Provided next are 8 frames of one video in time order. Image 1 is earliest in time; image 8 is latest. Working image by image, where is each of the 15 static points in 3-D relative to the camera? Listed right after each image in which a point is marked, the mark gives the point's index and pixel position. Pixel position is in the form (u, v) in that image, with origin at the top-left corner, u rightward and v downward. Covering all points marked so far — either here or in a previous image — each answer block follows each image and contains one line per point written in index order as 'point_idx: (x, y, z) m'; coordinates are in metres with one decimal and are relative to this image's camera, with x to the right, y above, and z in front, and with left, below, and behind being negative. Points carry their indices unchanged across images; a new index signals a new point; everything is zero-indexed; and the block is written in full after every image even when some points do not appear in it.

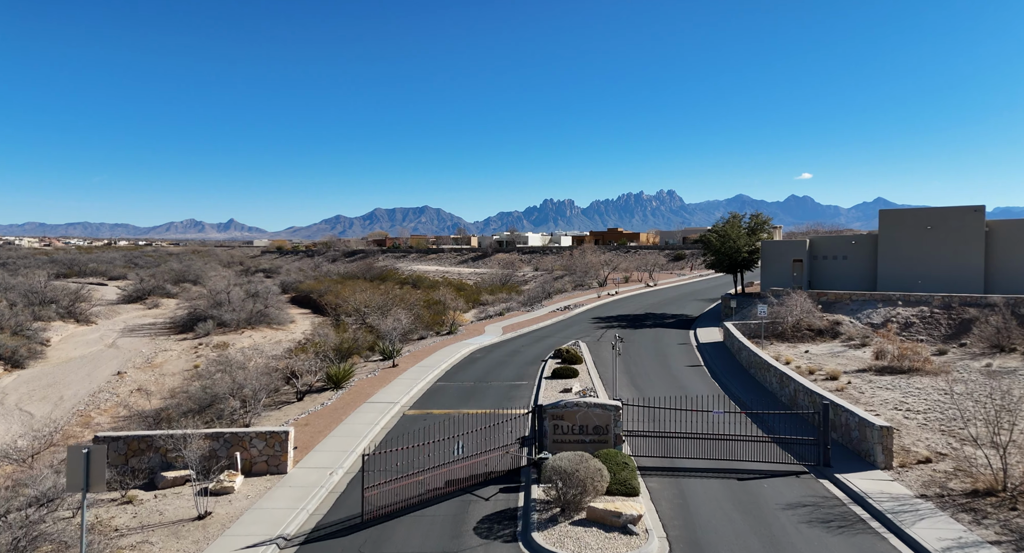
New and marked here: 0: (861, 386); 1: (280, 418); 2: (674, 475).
0: (+10.3, -3.2, +17.9) m
1: (-6.1, -3.7, +15.9) m
2: (+3.1, -3.8, +11.5) m
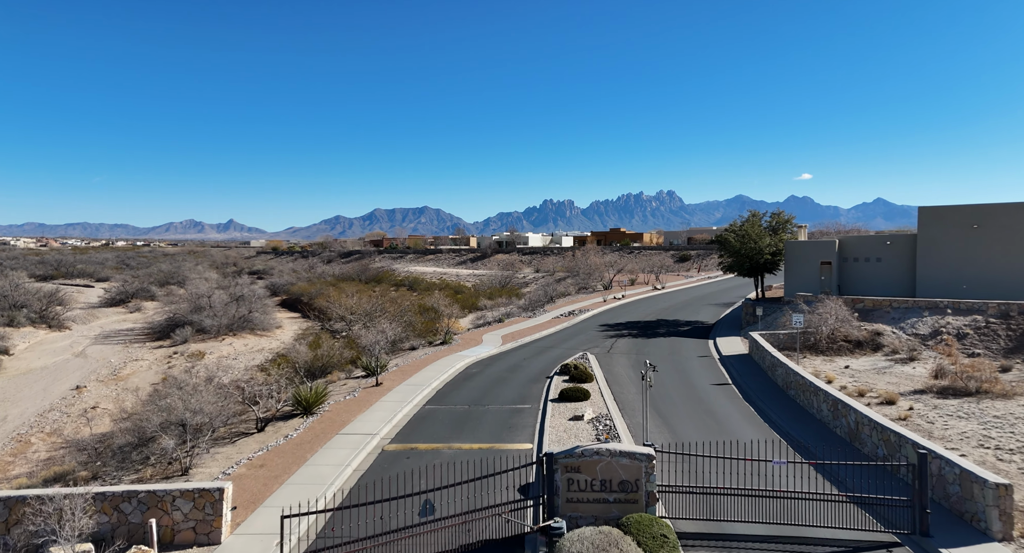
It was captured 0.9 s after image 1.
0: (+10.3, -3.4, +15.1) m
1: (-6.0, -3.8, +13.1) m
2: (+3.1, -3.9, +8.8) m
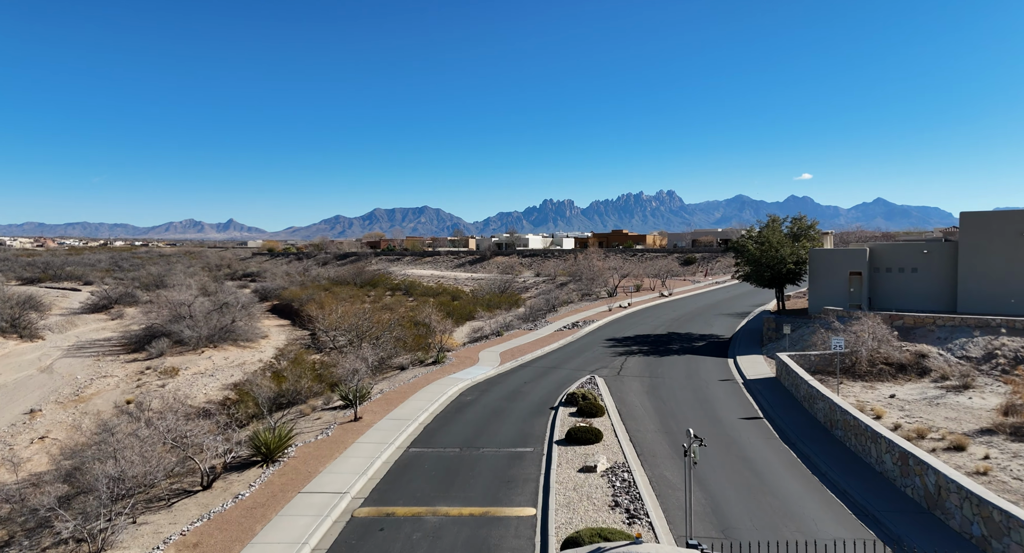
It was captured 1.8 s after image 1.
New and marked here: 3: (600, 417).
0: (+10.2, -3.9, +12.7) m
1: (-6.1, -4.3, +10.6) m
2: (+3.1, -4.4, +6.3) m
3: (+2.4, -3.7, +16.3) m
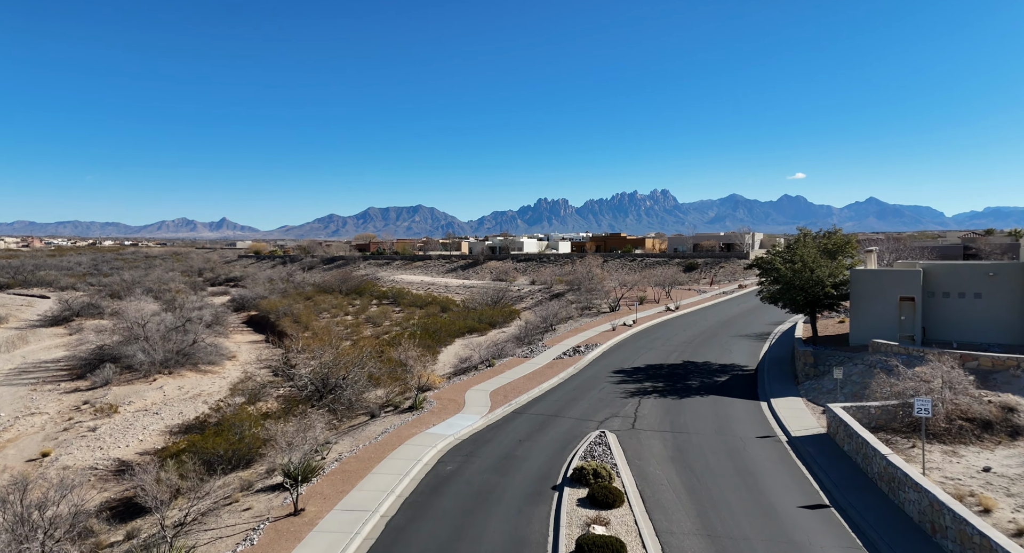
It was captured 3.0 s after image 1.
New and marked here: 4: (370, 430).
0: (+10.1, -4.8, +8.8) m
1: (-6.2, -5.3, +6.6) m
2: (+3.0, -5.4, +2.4) m
3: (+2.2, -4.7, +12.4) m
4: (-4.3, -4.6, +18.5) m
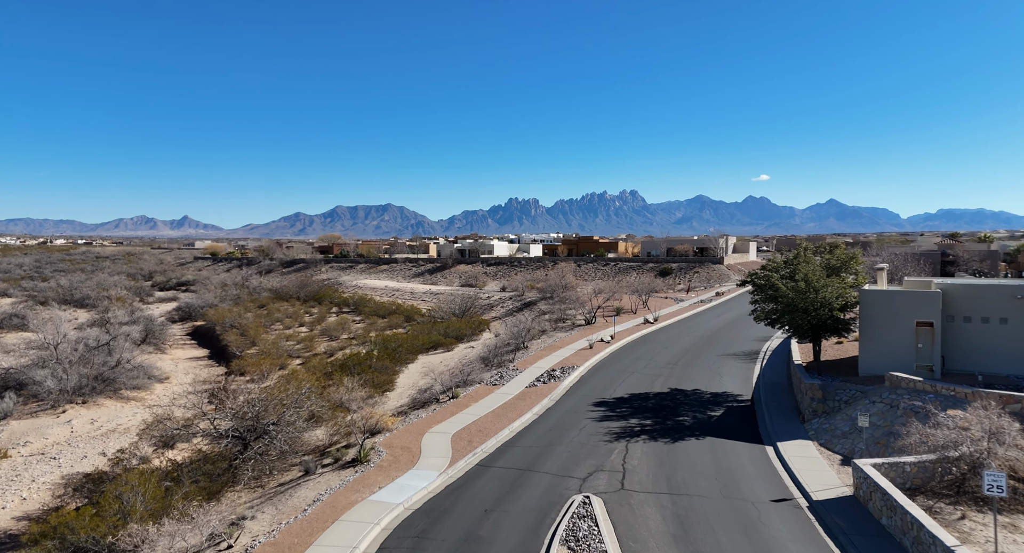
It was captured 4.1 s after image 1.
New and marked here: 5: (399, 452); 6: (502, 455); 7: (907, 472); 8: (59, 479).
0: (+9.6, -5.6, +6.0) m
1: (-6.5, -6.0, +3.1) m
2: (+2.8, -6.1, -0.7) m
3: (+1.6, -5.4, +9.2) m
4: (-5.2, -5.3, +15.0) m
5: (-3.2, -4.9, +17.3) m
6: (-0.3, -5.0, +17.4) m
7: (+9.2, -4.5, +14.1) m
8: (-14.3, -6.4, +19.3) m
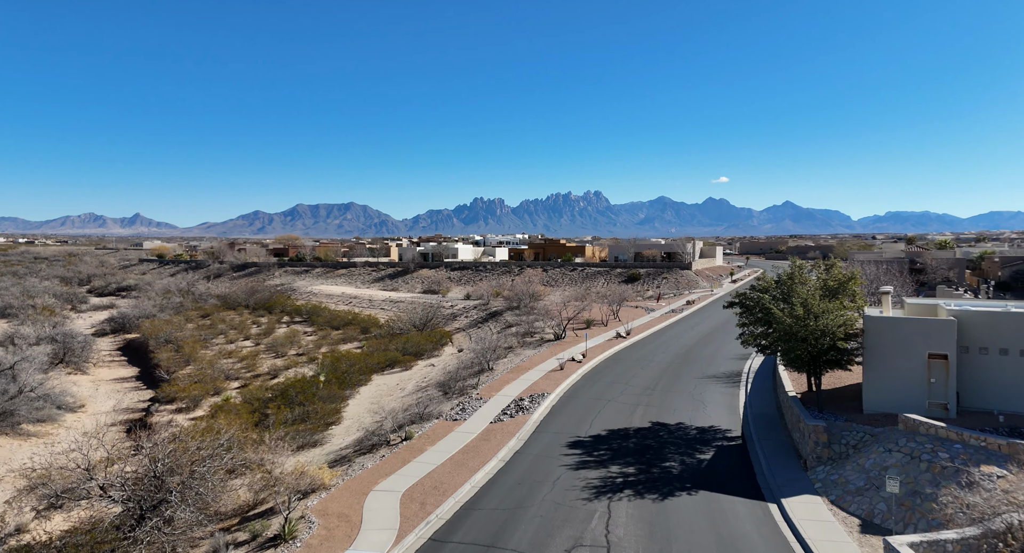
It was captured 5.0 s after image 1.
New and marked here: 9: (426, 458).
0: (+9.4, -6.3, +3.7) m
1: (-6.6, -6.7, -0.2) m
2: (+2.9, -6.8, -3.5) m
3: (+1.1, -6.1, +6.4) m
4: (-6.0, -6.0, +11.8) m
5: (-4.1, -5.7, +14.2) m
6: (-1.2, -5.8, +14.5) m
7: (+8.4, -5.3, +11.7) m
8: (-15.3, -7.1, +15.5) m
9: (-2.6, -5.4, +18.3) m
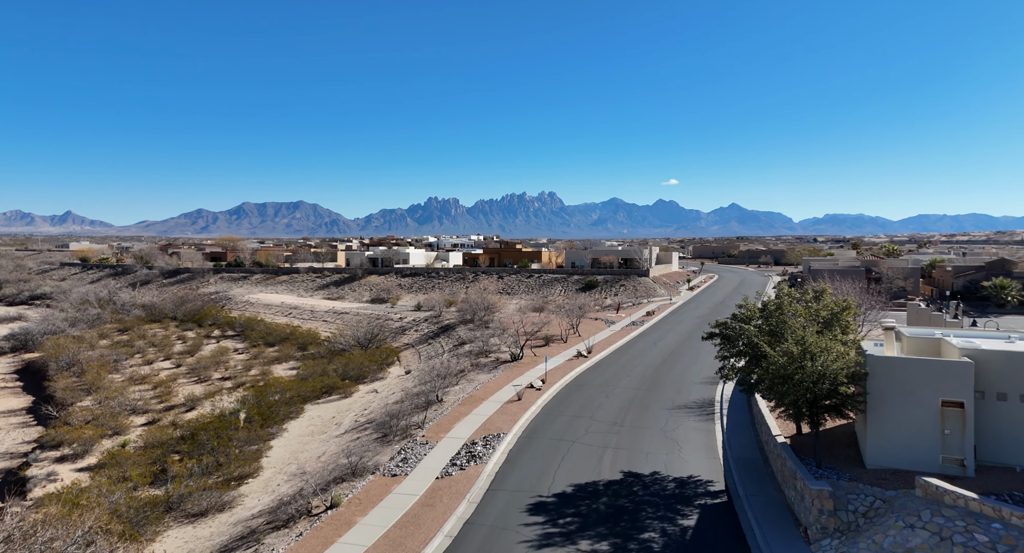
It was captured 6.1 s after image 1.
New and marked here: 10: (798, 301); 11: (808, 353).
0: (+9.1, -7.2, +1.2) m
1: (-6.5, -7.6, -3.9) m
2: (+3.3, -7.7, -6.4) m
3: (+0.7, -7.0, +3.2) m
4: (-6.7, -6.9, +8.1) m
5: (-5.1, -6.5, +10.6) m
6: (-2.2, -6.6, +11.1) m
7: (+7.6, -6.2, +9.1) m
8: (-16.4, -7.9, +11.1) m
9: (-3.9, -6.2, +14.9) m
10: (+9.1, -0.6, +19.3) m
11: (+8.0, -2.0, +16.5) m
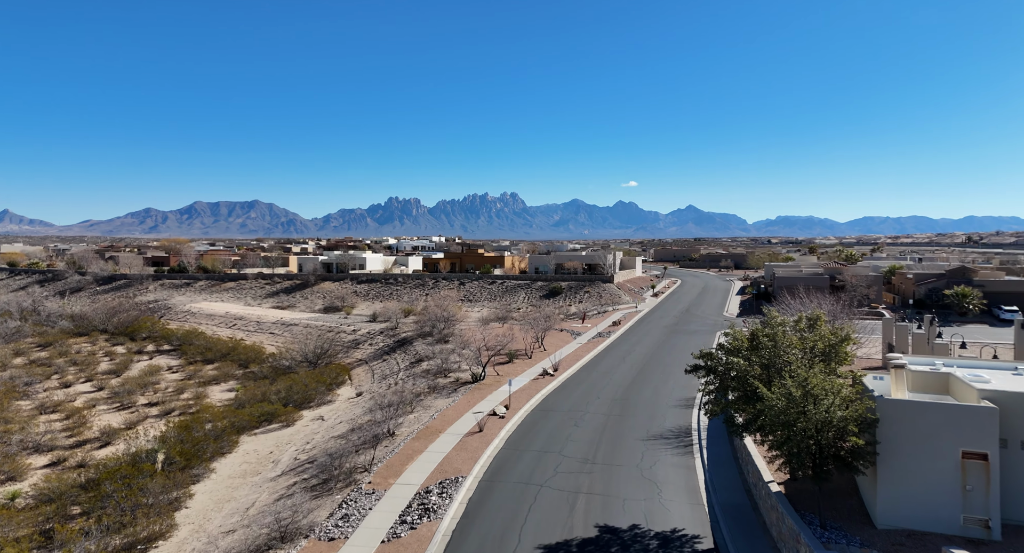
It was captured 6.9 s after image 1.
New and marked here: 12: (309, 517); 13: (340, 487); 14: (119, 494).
0: (+9.1, -7.9, -0.9) m
1: (-6.2, -8.3, -6.9) m
2: (+3.8, -8.4, -8.8) m
3: (+0.6, -7.7, +0.7) m
4: (-7.2, -7.6, +5.1) m
5: (-5.7, -7.3, +7.7) m
6: (-2.8, -7.4, +8.4) m
7: (+7.1, -6.9, +7.0) m
8: (-16.9, -8.7, +7.5) m
9: (-4.7, -7.0, +12.0) m
10: (+8.0, -1.3, +17.3) m
11: (+7.1, -2.7, +14.4) m
12: (-5.8, -6.7, +17.5) m
13: (-5.6, -6.6, +19.7) m
14: (-12.5, -6.9, +19.4) m
